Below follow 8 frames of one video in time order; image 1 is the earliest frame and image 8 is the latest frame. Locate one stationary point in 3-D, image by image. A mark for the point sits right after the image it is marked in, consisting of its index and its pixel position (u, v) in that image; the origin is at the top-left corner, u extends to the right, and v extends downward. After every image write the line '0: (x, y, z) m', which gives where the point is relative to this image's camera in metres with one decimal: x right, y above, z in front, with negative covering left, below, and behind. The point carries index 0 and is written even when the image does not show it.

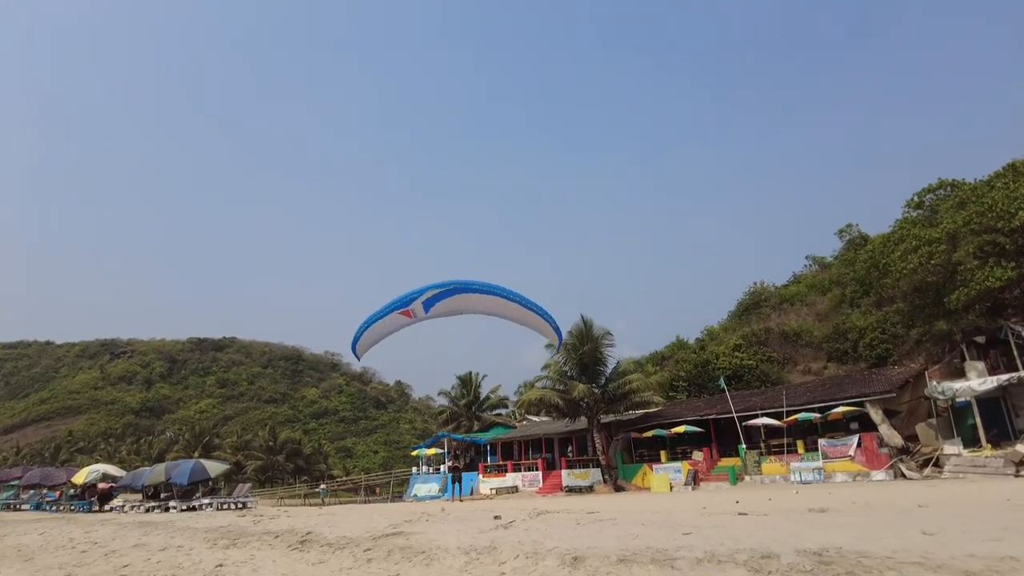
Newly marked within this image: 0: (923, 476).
0: (+10.8, -4.9, +17.3) m
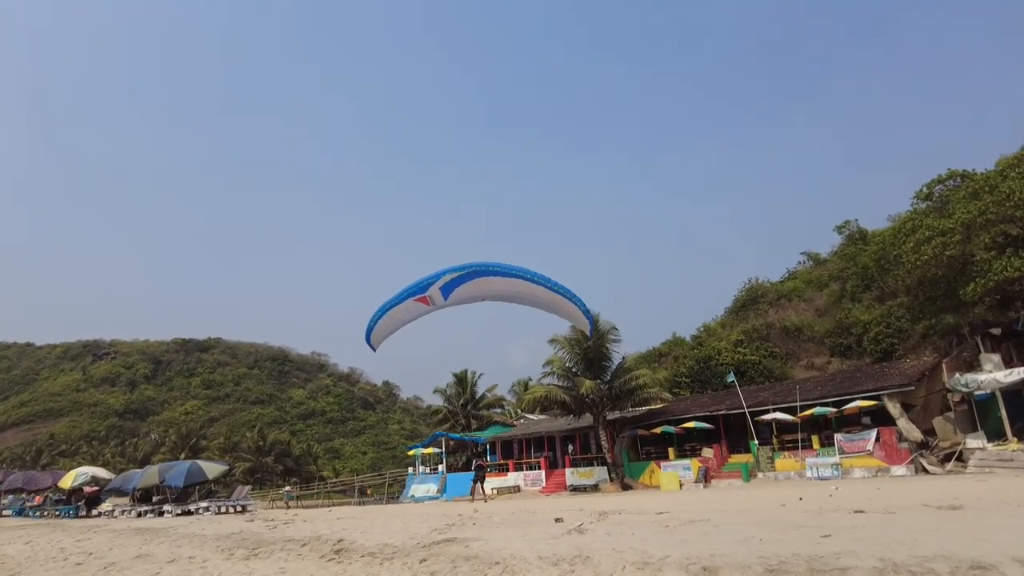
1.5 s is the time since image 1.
0: (+11.1, -4.7, +16.8) m
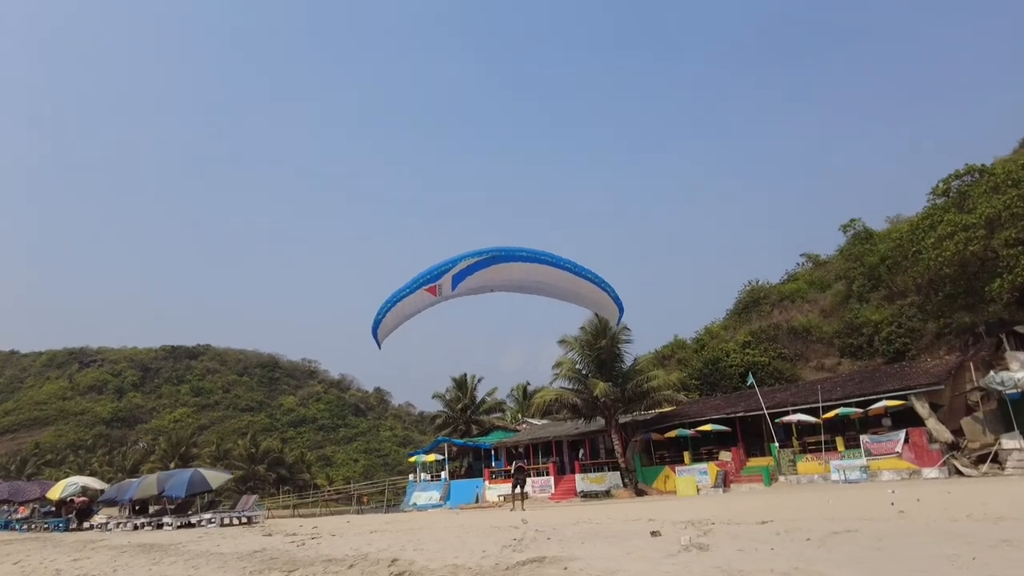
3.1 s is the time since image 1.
0: (+11.5, -4.5, +16.1) m
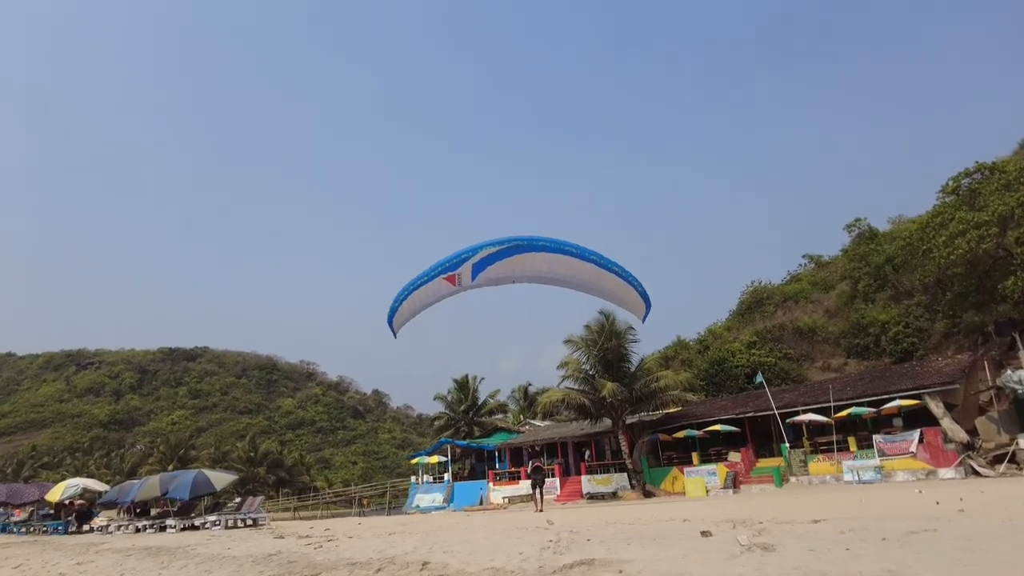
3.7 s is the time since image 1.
0: (+11.8, -4.5, +15.9) m
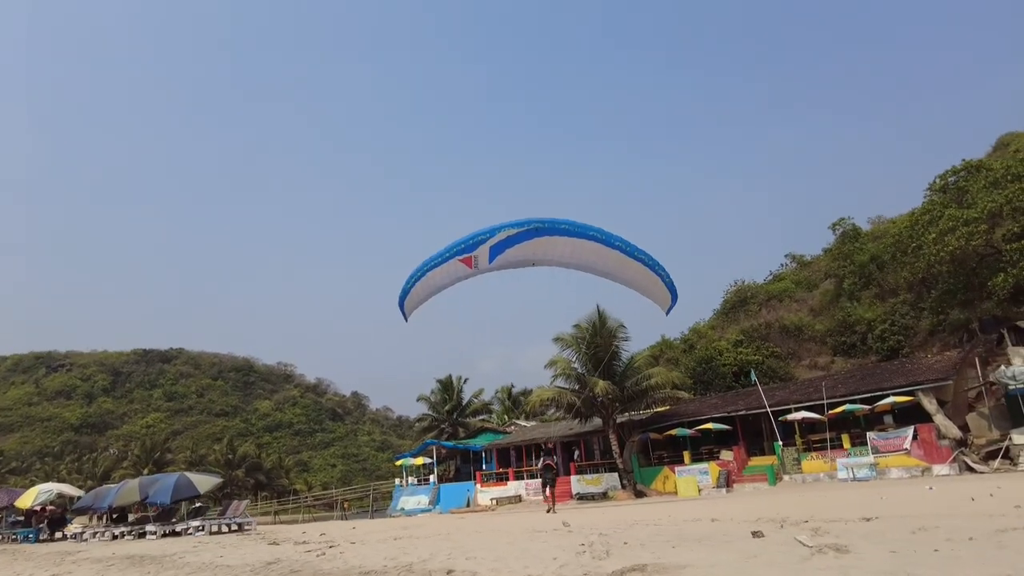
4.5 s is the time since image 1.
0: (+11.6, -4.4, +15.8) m
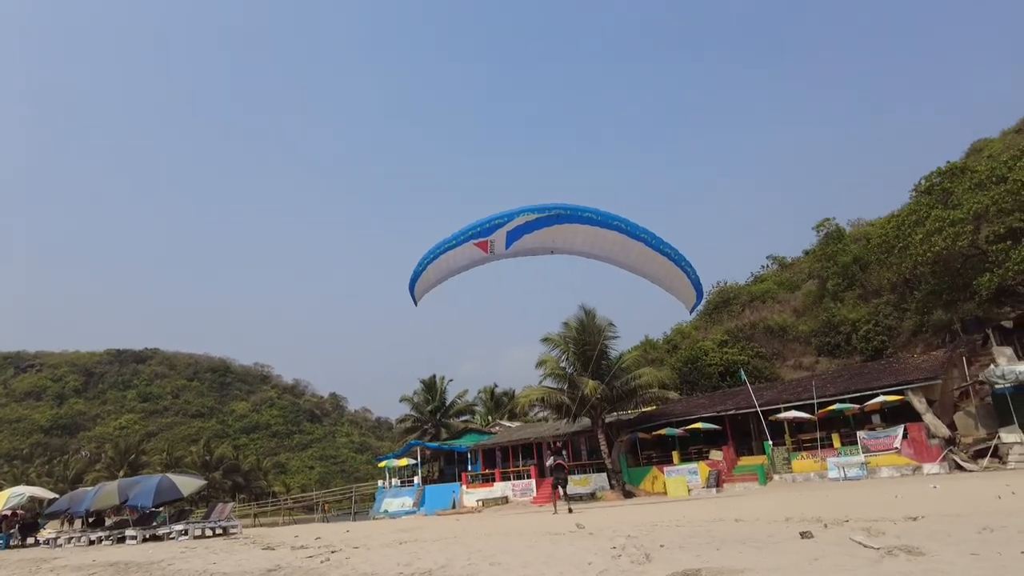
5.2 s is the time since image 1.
0: (+11.4, -4.3, +15.9) m
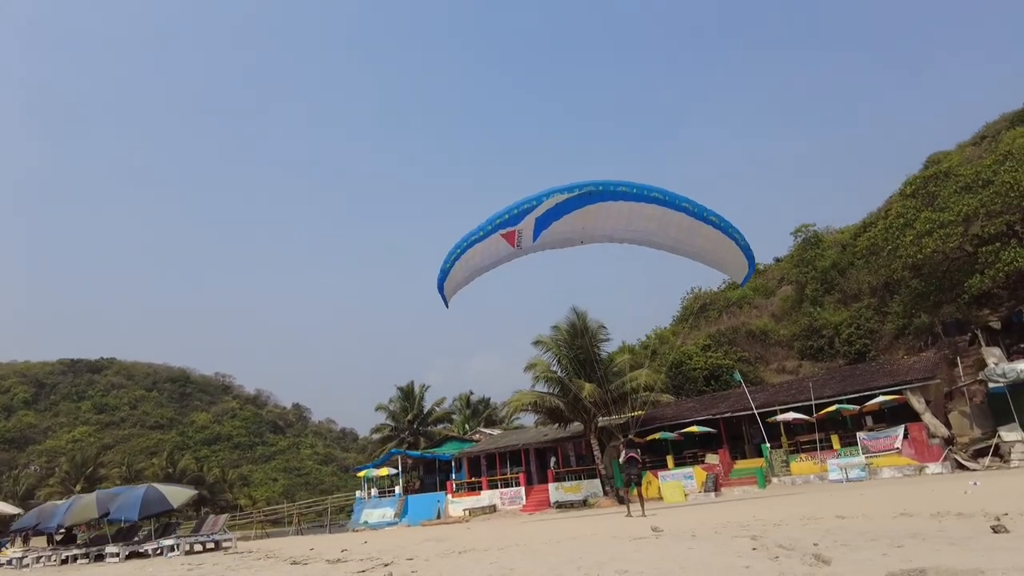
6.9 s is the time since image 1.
0: (+11.4, -4.3, +15.8) m
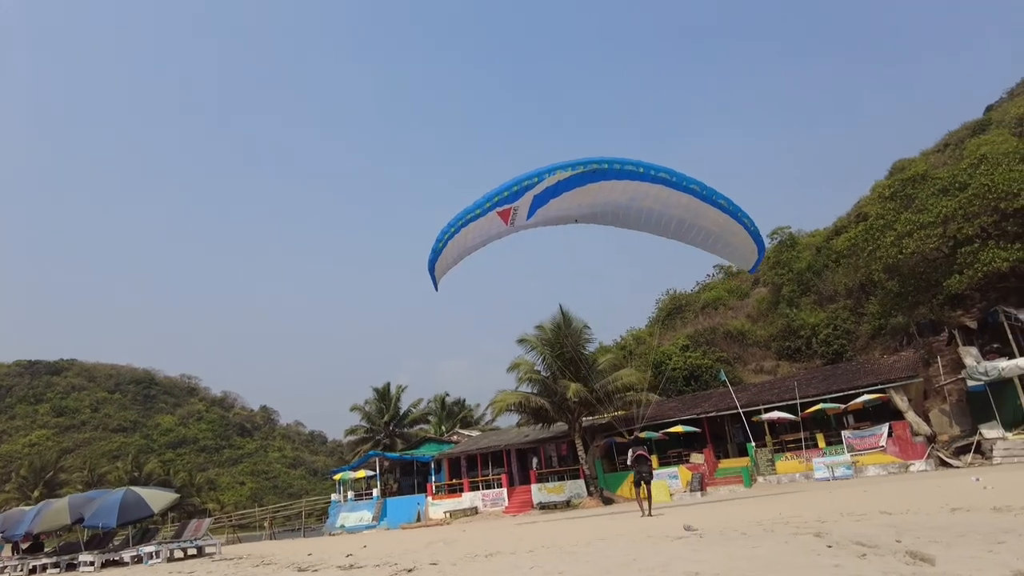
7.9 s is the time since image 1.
0: (+11.1, -4.3, +16.0) m
